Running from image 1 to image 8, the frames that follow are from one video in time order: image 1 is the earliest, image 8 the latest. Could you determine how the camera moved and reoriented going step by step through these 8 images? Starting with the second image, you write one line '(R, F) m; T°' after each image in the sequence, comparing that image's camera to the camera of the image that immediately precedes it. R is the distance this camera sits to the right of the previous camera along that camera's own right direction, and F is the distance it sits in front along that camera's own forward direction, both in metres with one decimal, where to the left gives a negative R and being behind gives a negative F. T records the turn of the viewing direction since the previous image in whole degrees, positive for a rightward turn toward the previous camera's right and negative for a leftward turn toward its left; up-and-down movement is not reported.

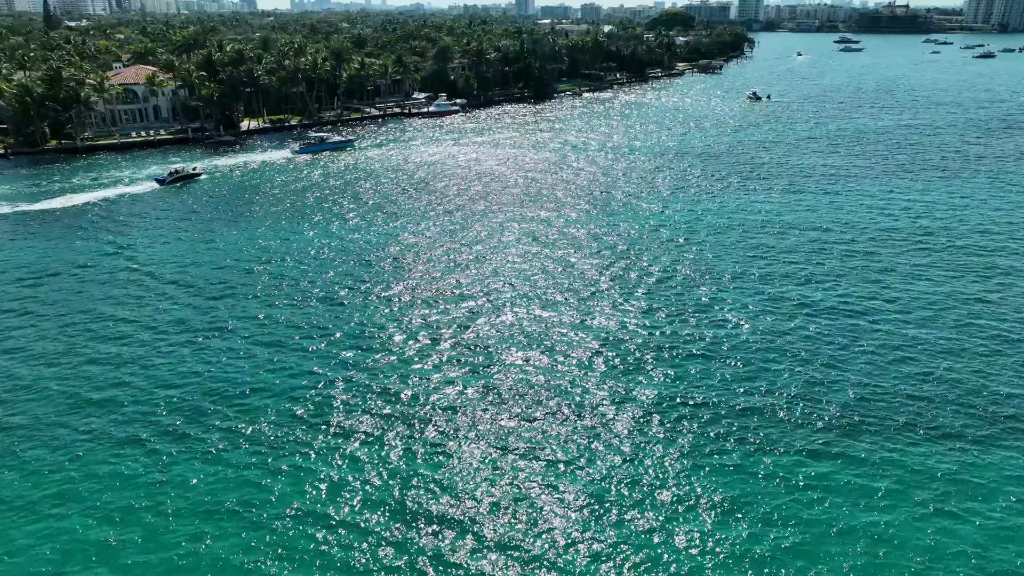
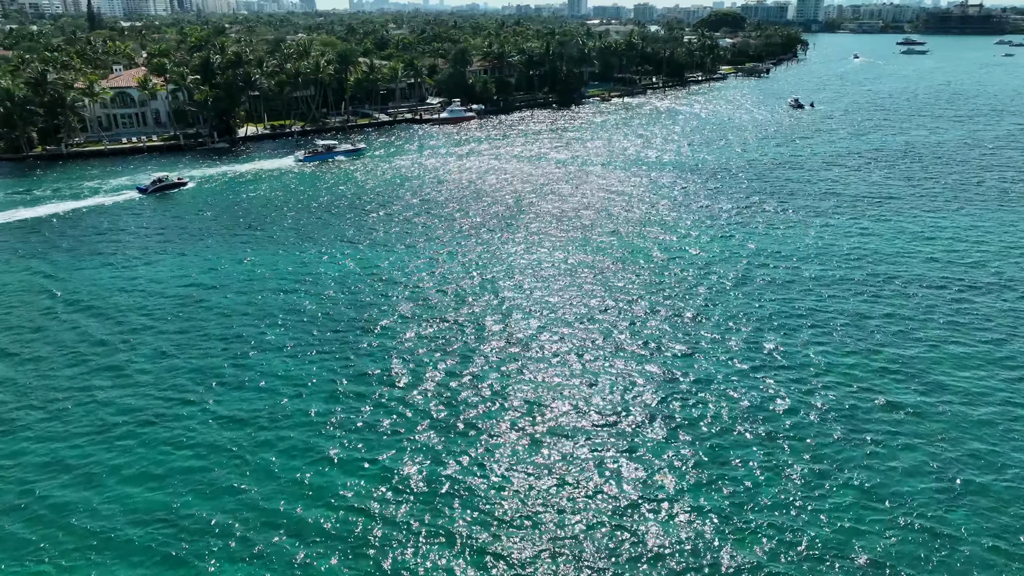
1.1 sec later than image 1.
(+4.6, +6.4) m; -4°
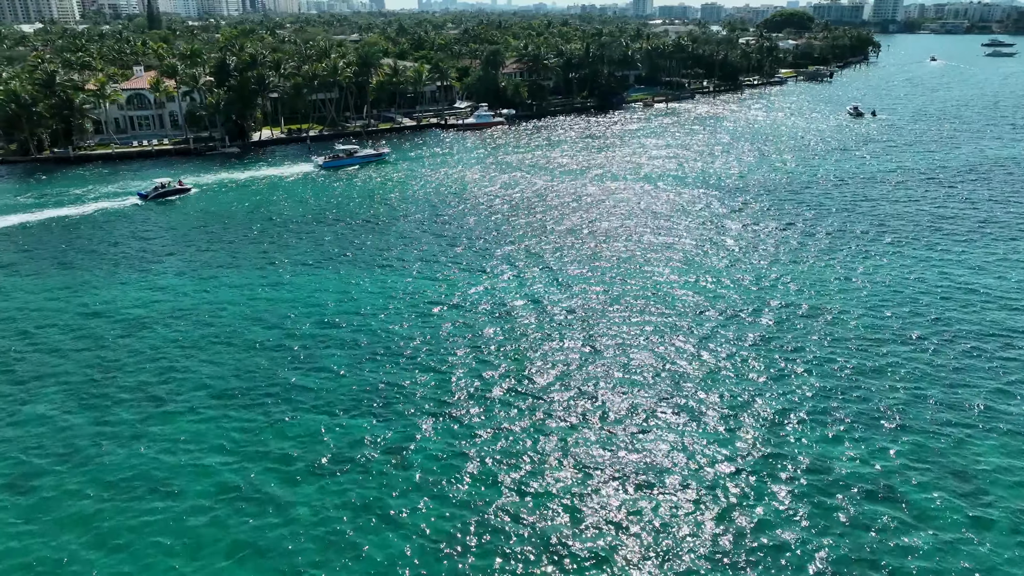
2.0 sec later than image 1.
(+4.2, +5.4) m; -5°
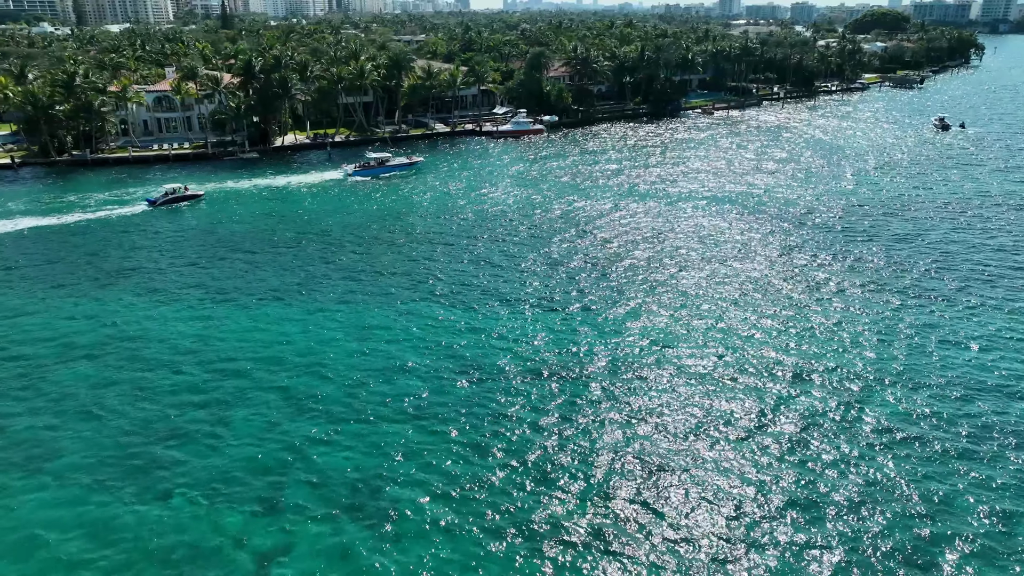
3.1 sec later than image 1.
(+4.8, +6.1) m; -6°
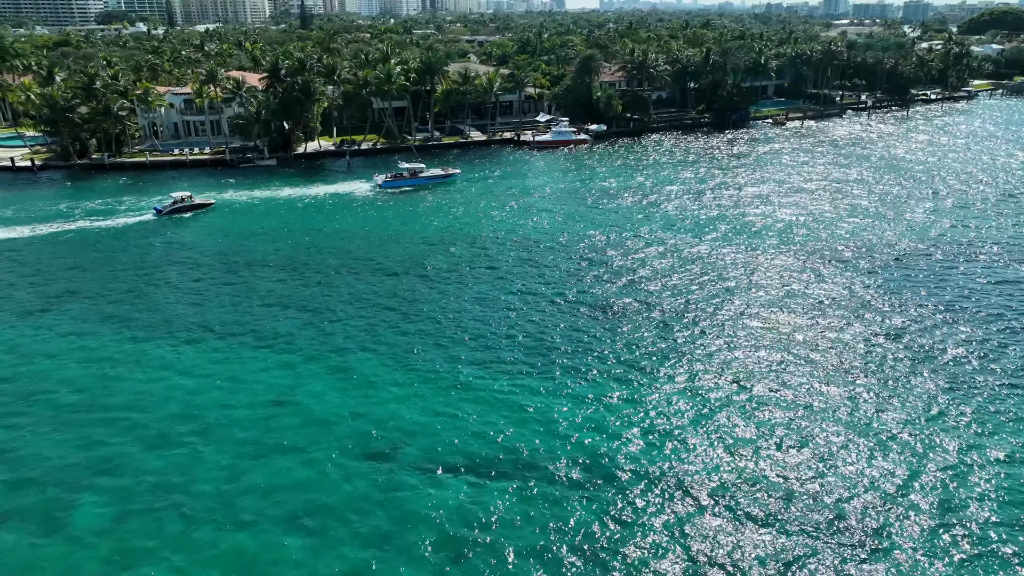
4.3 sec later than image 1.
(+5.6, +6.7) m; -7°
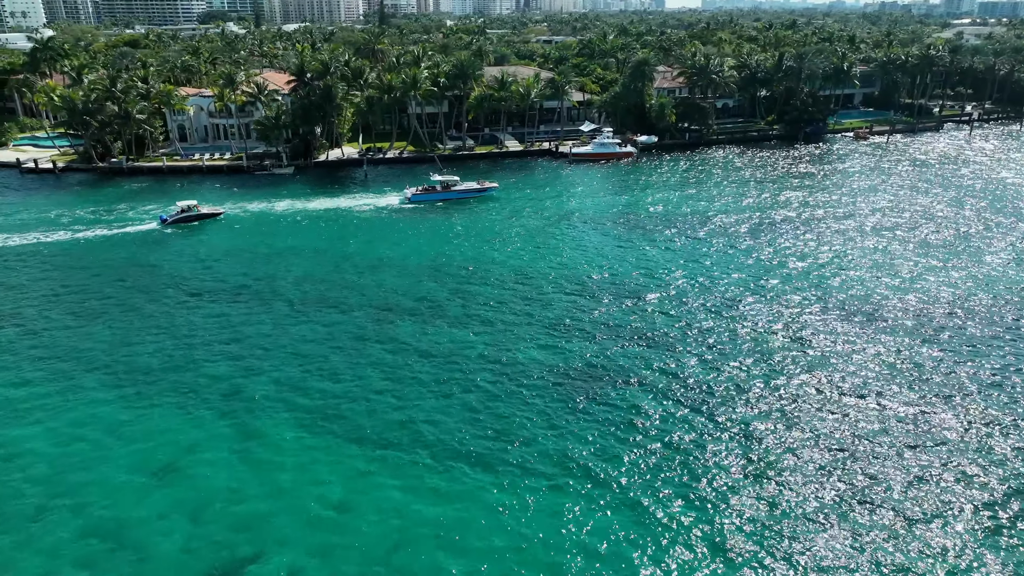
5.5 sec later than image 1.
(+5.6, +6.6) m; -7°
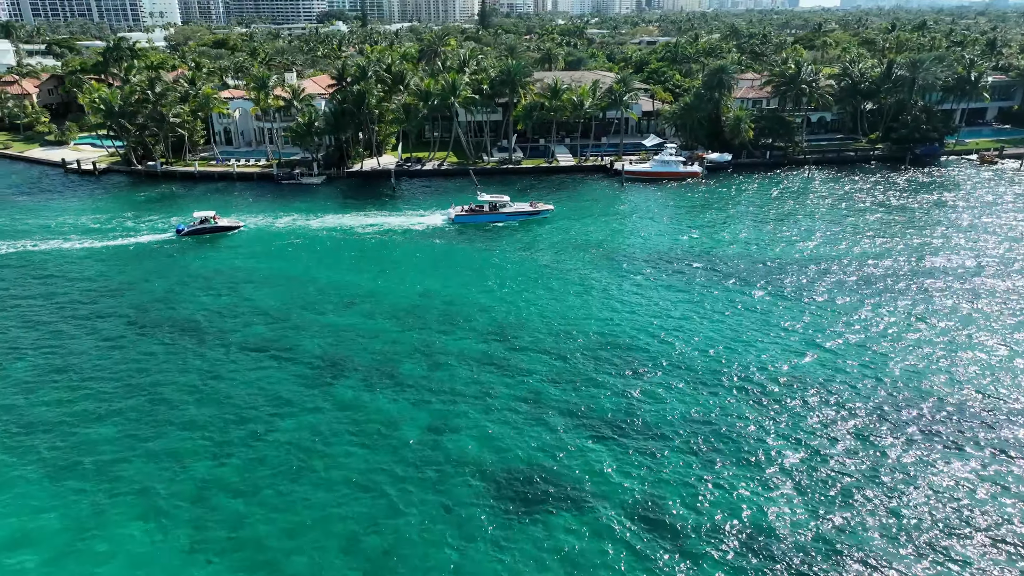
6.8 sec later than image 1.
(+6.1, +7.3) m; -9°
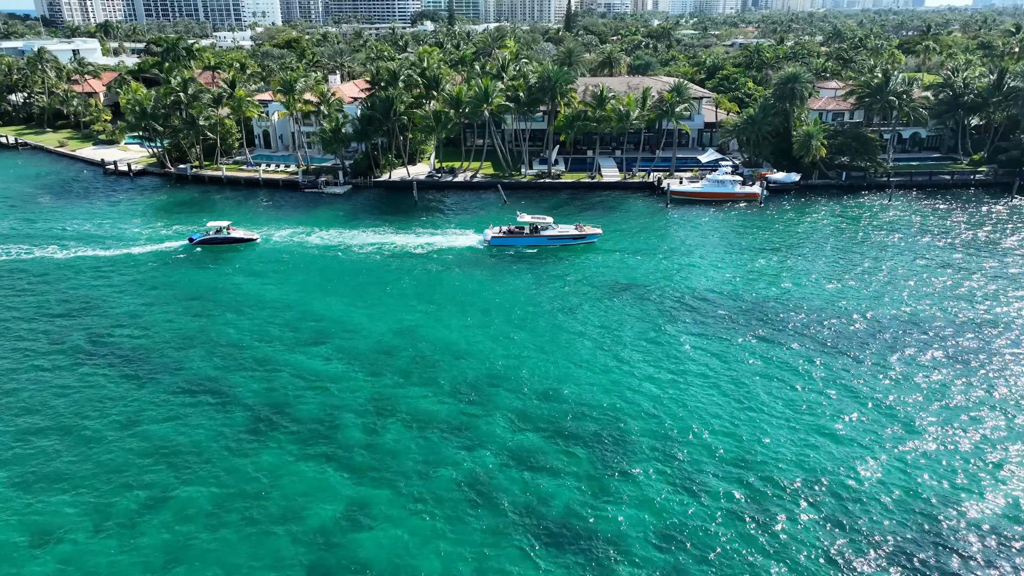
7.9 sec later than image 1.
(+4.9, +5.7) m; -7°
